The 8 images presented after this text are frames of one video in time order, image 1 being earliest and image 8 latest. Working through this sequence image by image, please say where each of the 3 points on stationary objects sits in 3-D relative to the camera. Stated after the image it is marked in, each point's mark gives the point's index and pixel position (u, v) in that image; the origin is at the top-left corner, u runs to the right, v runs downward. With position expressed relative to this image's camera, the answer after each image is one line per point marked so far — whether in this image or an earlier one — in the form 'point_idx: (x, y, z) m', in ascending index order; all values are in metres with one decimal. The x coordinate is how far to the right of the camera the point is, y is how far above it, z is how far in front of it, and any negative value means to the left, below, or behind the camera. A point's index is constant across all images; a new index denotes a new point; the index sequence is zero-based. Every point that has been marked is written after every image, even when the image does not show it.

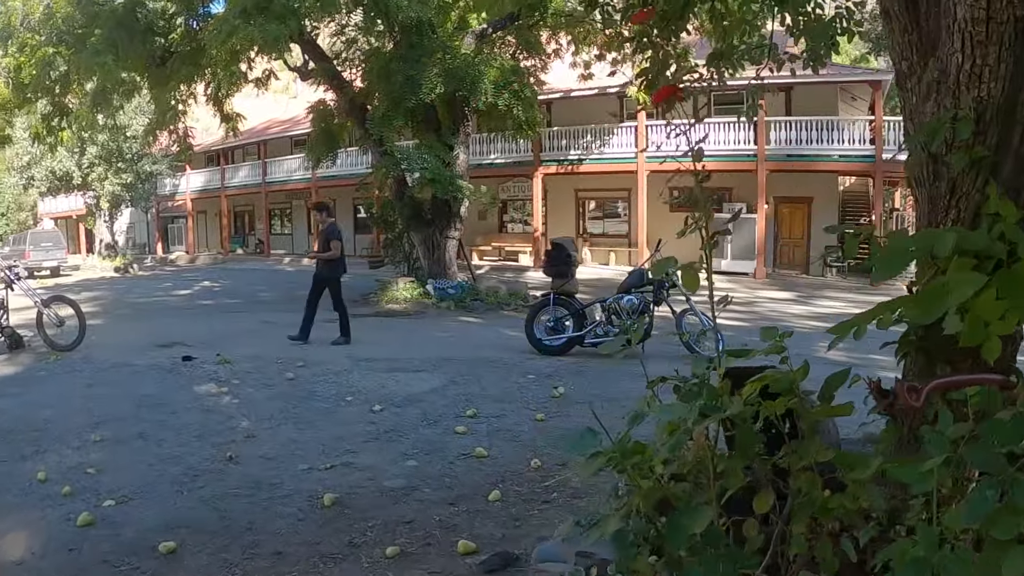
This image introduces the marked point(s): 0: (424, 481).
0: (-0.3, -0.8, +4.1) m
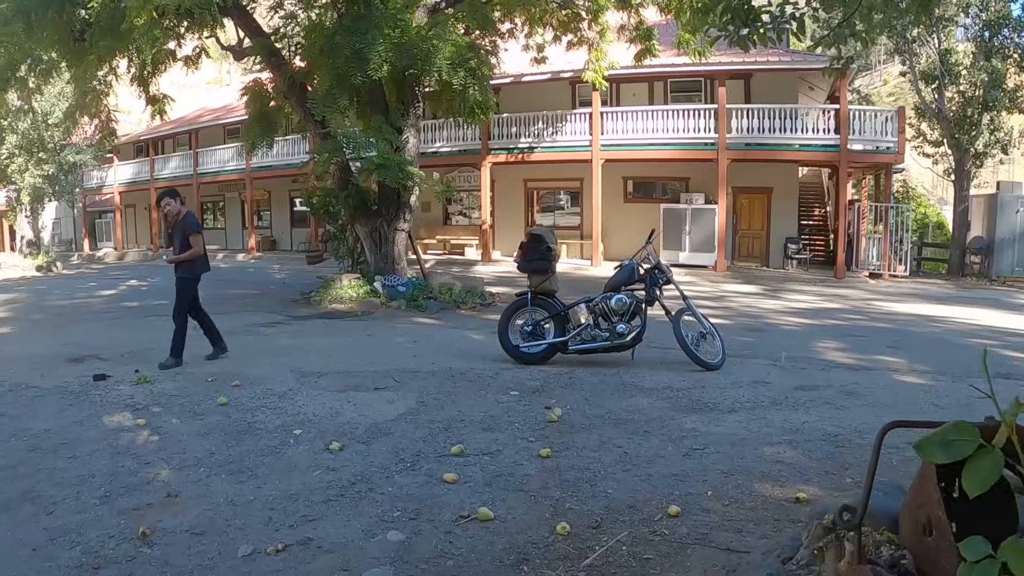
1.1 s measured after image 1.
0: (-0.3, -0.8, +2.9) m
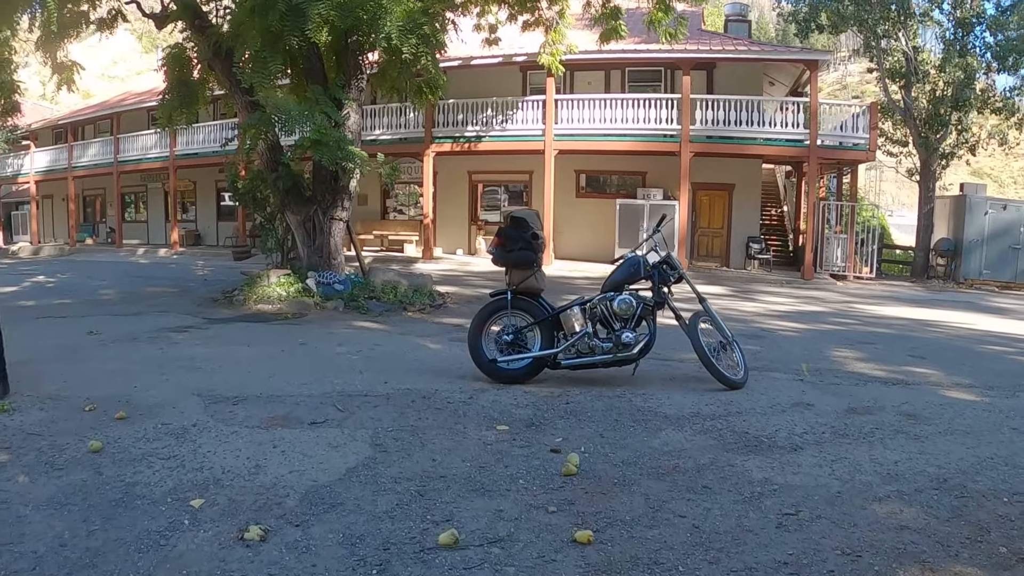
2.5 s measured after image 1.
0: (-0.1, -0.8, +1.4) m
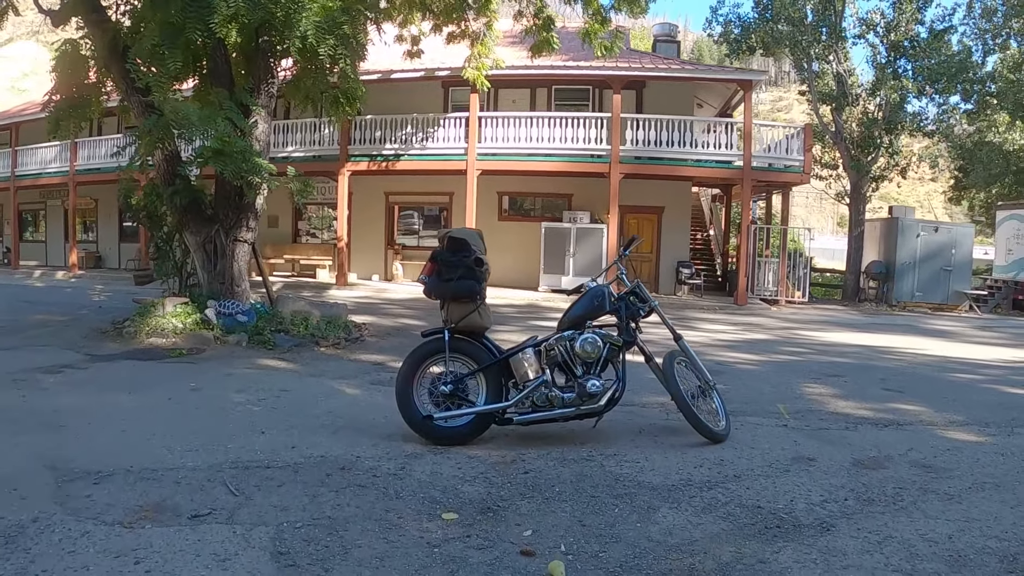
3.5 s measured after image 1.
0: (0.0, -0.8, +0.3) m
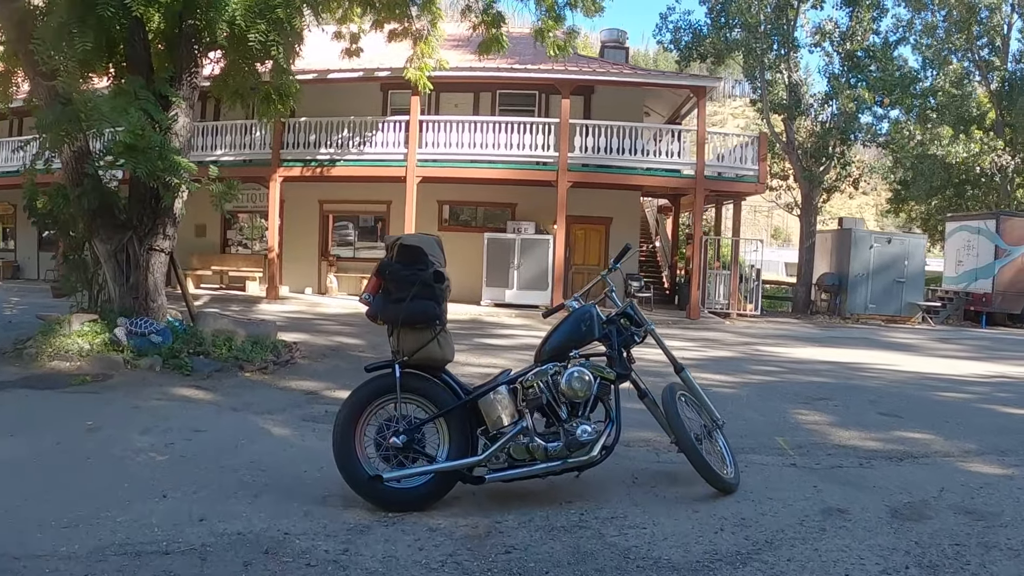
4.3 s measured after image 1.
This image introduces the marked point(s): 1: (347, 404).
0: (+0.1, -0.9, -0.6) m
1: (-0.6, -0.4, +3.7) m
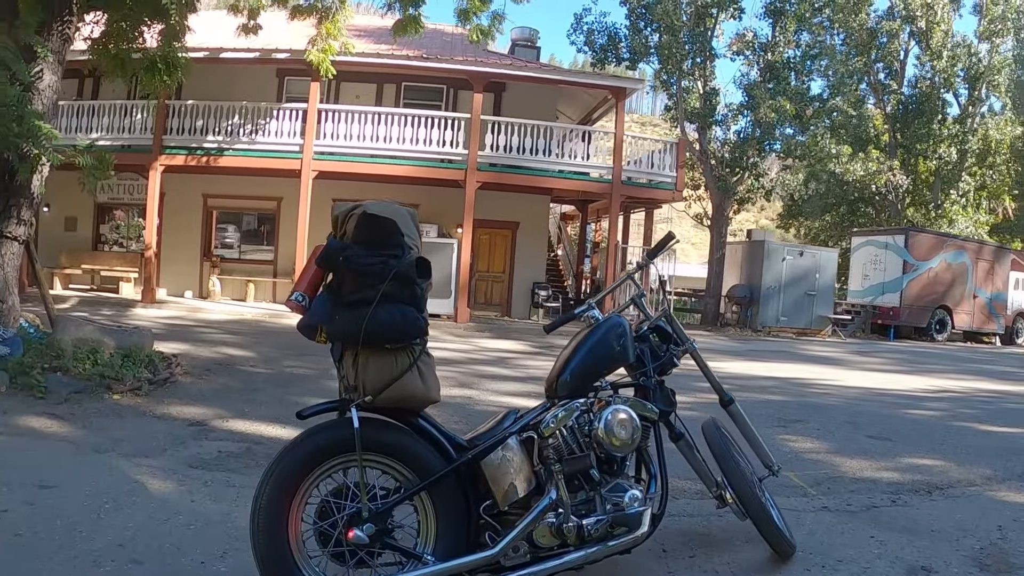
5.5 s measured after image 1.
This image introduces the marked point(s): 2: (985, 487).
0: (+0.6, -0.8, -1.7) m
1: (-0.6, -0.4, +2.5) m
2: (+2.3, -1.0, +5.1) m
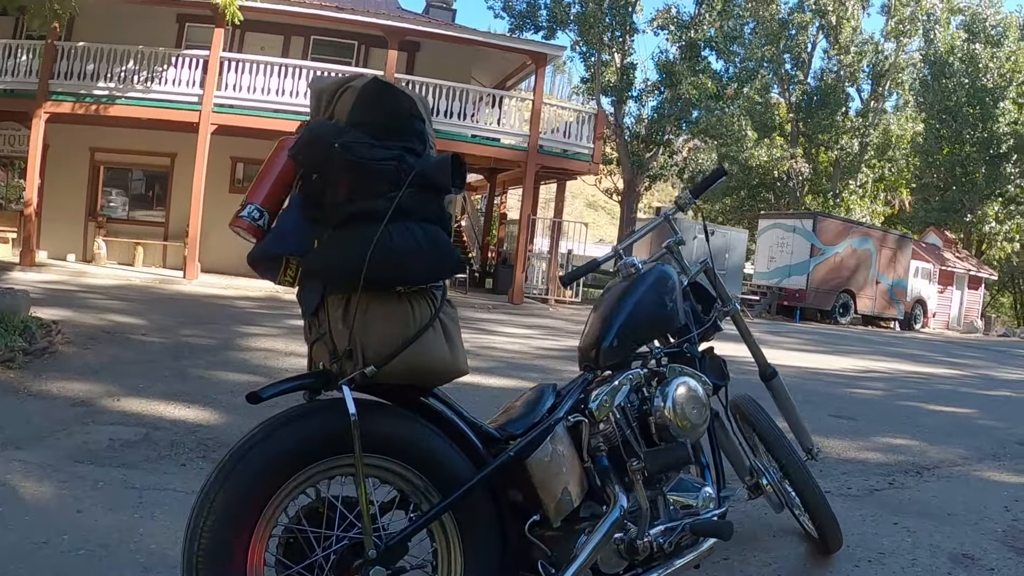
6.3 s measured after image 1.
0: (+1.1, -0.8, -2.2) m
1: (-0.5, -0.2, +1.9) m
2: (+2.1, -0.9, +4.7) m
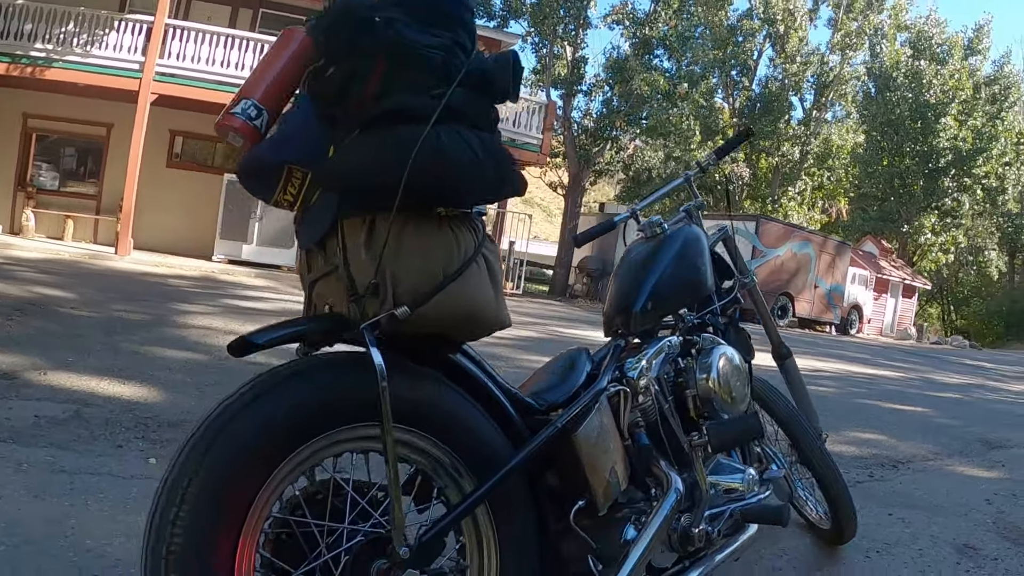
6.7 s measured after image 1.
0: (+1.4, -0.8, -2.3) m
1: (-0.4, -0.1, +1.6) m
2: (+1.9, -0.8, +4.7) m
